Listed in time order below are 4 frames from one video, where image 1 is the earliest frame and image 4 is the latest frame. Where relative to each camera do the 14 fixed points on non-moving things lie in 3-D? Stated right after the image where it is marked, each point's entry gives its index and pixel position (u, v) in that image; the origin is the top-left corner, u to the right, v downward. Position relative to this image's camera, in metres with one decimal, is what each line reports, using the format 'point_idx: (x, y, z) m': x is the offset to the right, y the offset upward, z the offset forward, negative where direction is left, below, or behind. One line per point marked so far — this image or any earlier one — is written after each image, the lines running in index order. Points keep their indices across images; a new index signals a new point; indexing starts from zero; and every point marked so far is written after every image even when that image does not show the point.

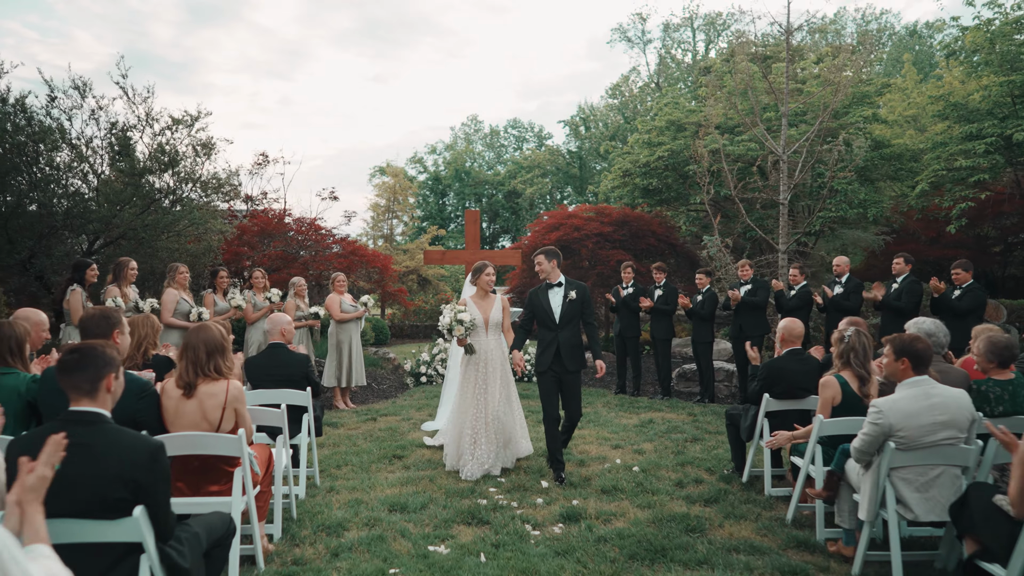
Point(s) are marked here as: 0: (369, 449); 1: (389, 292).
0: (-1.4, -1.6, +6.5) m
1: (-2.7, -0.1, +14.9) m
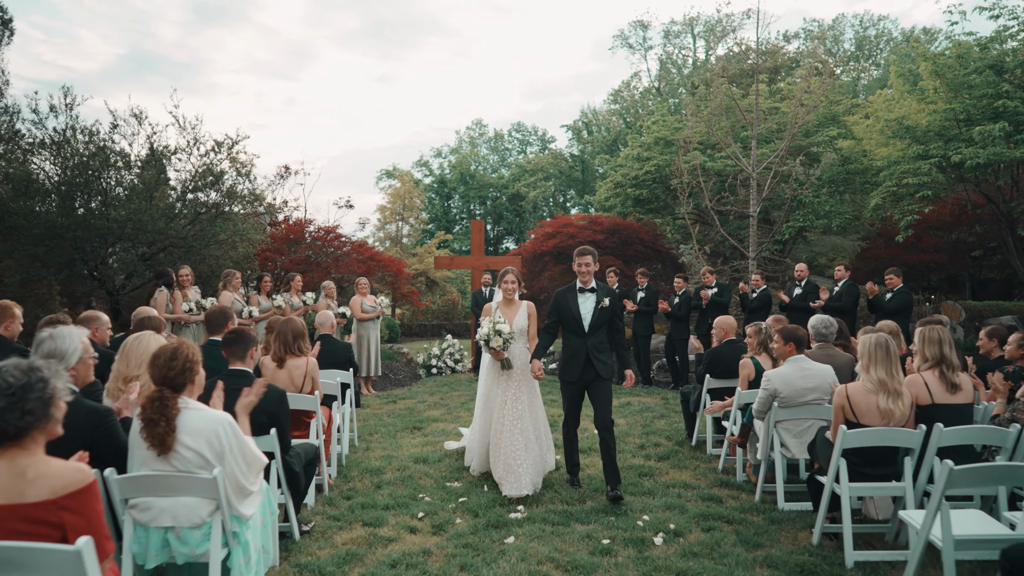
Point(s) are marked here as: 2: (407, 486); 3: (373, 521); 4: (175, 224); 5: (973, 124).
0: (-1.4, -1.6, +8.0) m
1: (-2.7, -0.1, +16.4) m
2: (-0.9, -1.6, +5.4) m
3: (-0.9, -1.6, +4.6) m
4: (-6.0, +1.1, +12.0) m
5: (+8.3, +3.0, +11.9) m
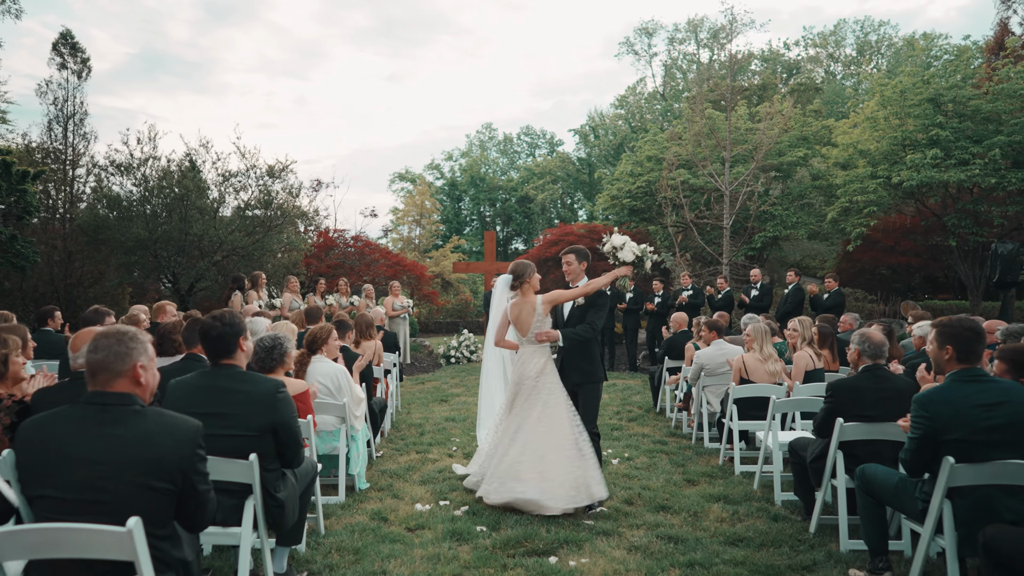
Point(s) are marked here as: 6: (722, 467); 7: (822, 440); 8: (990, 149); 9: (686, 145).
0: (-1.3, -1.6, +10.1) m
1: (-2.5, -0.2, +18.5) m
2: (-0.8, -1.7, +7.6) m
3: (-0.9, -1.6, +6.7) m
4: (-5.9, +1.1, +14.2) m
5: (+8.4, +2.9, +13.9) m
6: (+1.9, -1.6, +6.1) m
7: (+2.0, -1.0, +4.2) m
8: (+9.2, +2.7, +12.8) m
9: (+4.3, +3.5, +16.4) m
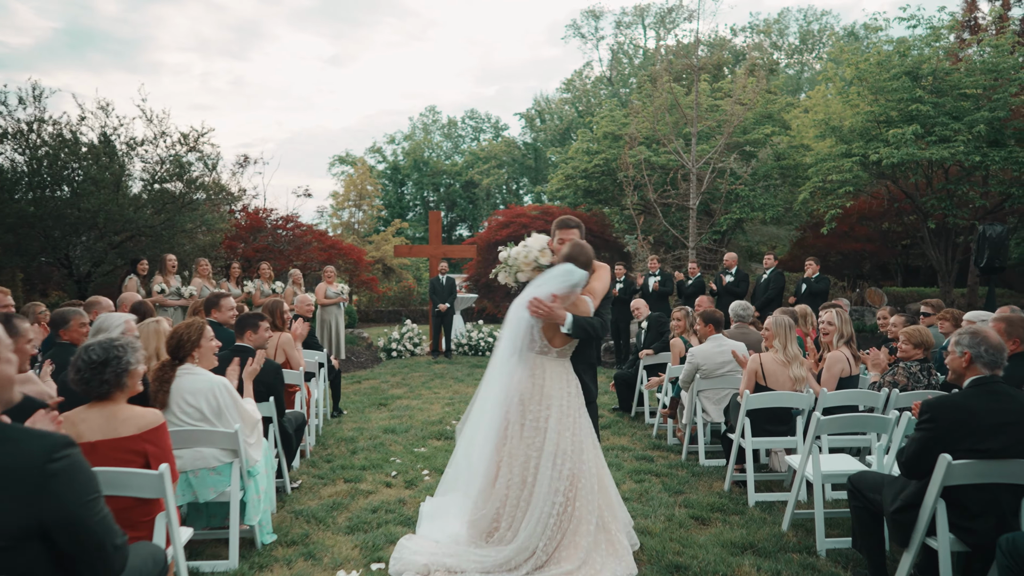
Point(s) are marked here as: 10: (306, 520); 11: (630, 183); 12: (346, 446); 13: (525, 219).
0: (-2.0, -1.5, +8.6) m
1: (-3.8, +0.2, +16.9) m
2: (-1.2, -1.5, +6.1) m
3: (-1.3, -1.5, +5.3) m
4: (-6.8, +1.4, +12.3) m
5: (+7.4, +3.2, +13.1) m
6: (+1.6, -1.5, +4.9) m
7: (+1.8, -0.9, +3.0) m
8: (+8.3, +3.0, +12.1) m
9: (+3.1, +3.8, +15.2) m
10: (-1.4, -1.6, +4.4) m
11: (+2.6, +2.3, +14.7) m
12: (-1.6, -1.5, +6.3) m
13: (+0.3, +1.6, +15.3) m
